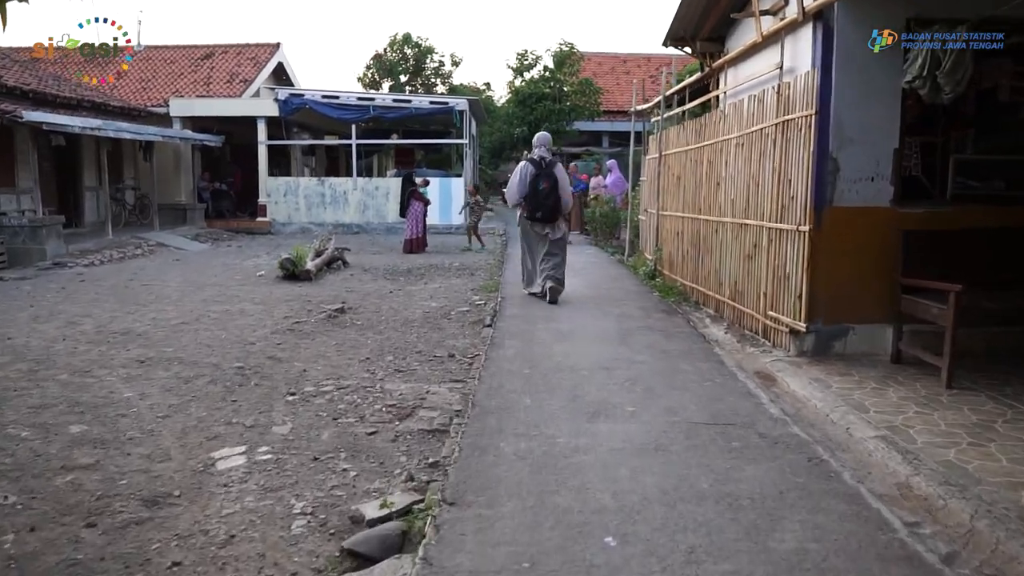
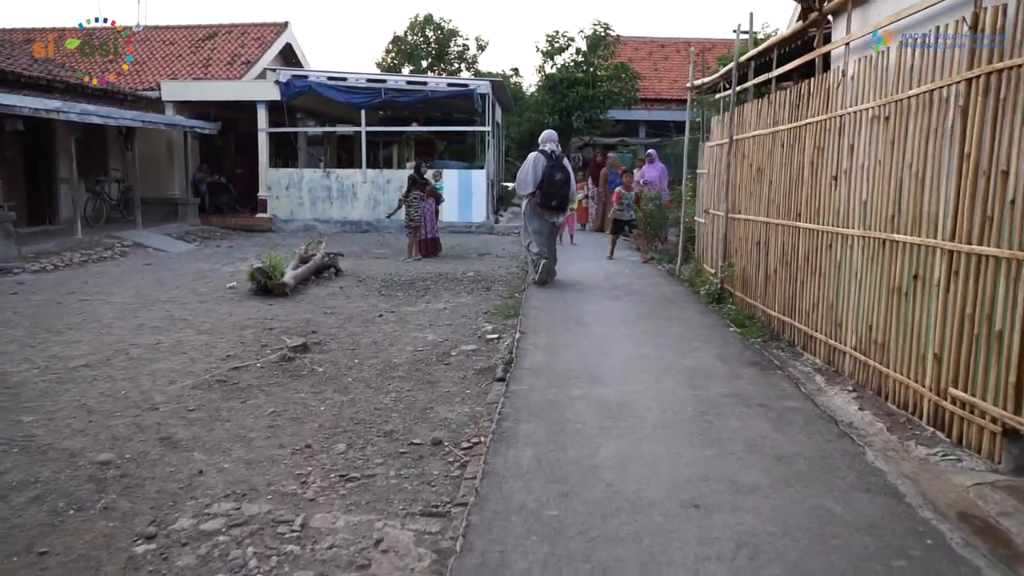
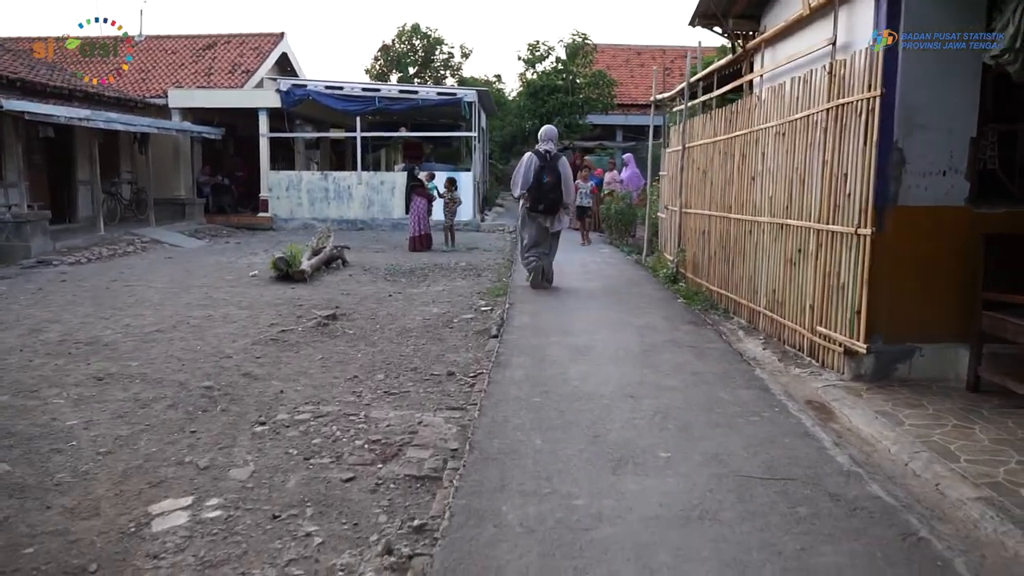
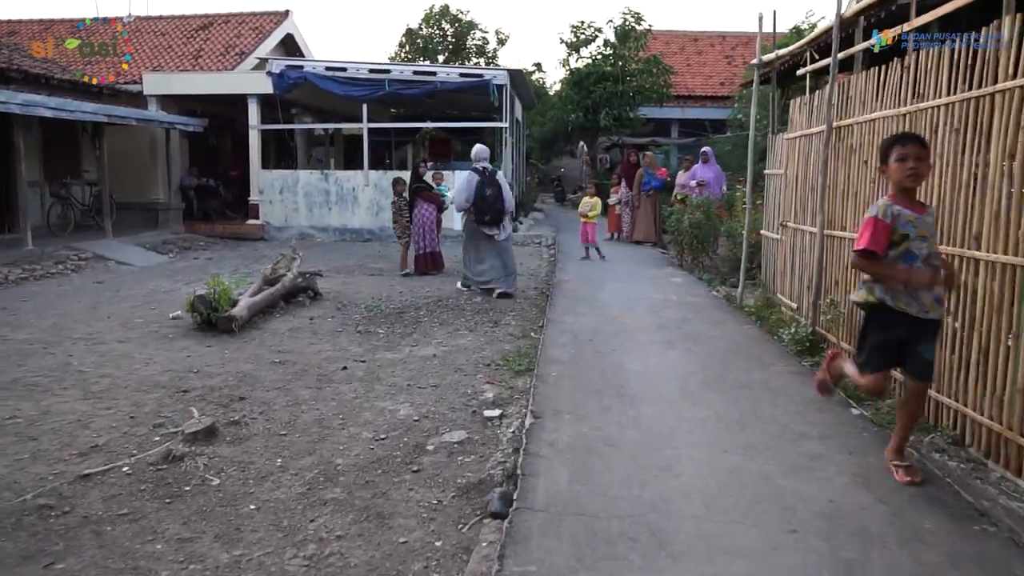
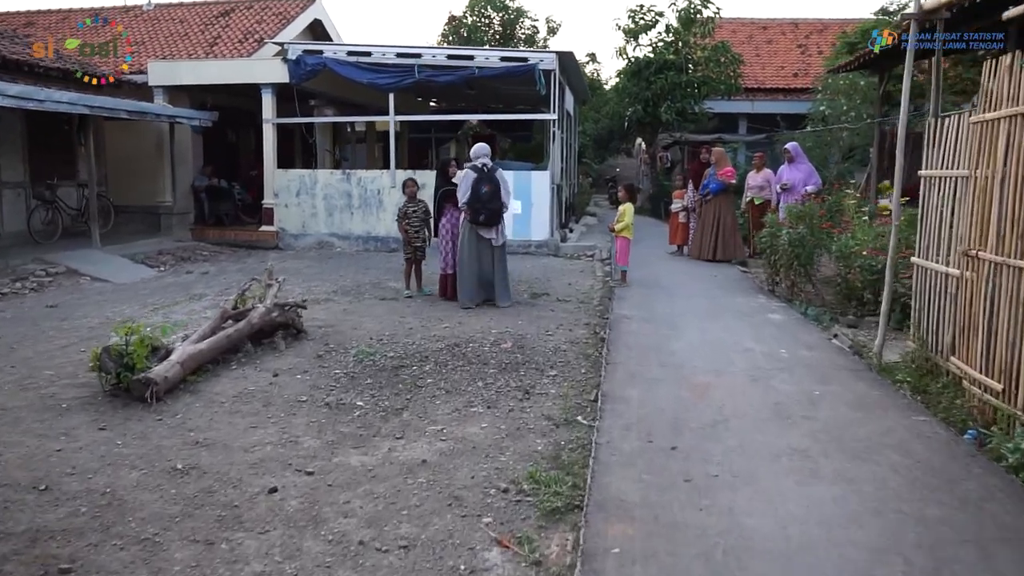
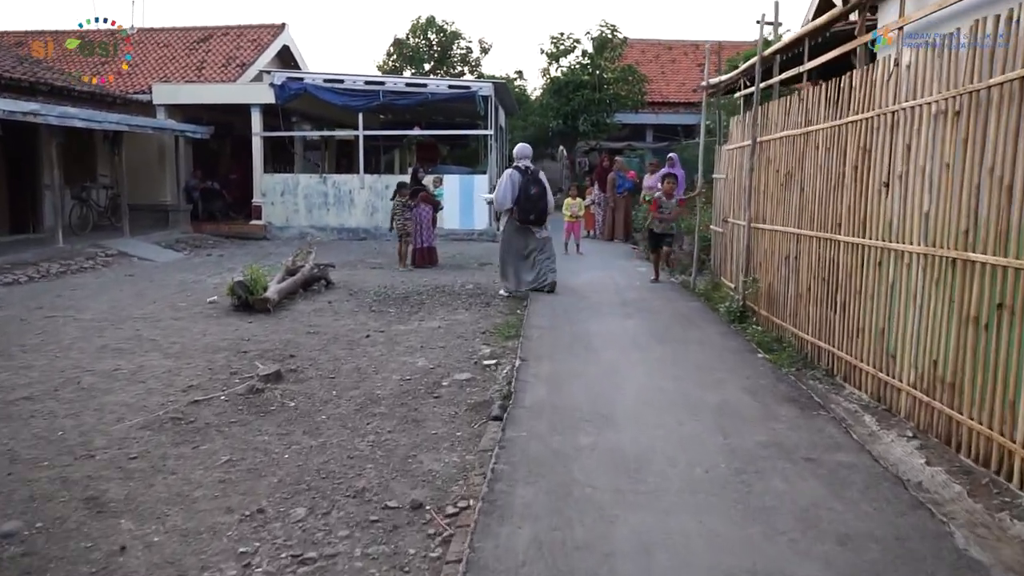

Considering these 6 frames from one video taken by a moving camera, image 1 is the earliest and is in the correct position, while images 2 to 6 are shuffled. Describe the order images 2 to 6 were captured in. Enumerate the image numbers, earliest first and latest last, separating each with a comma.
3, 2, 6, 4, 5
